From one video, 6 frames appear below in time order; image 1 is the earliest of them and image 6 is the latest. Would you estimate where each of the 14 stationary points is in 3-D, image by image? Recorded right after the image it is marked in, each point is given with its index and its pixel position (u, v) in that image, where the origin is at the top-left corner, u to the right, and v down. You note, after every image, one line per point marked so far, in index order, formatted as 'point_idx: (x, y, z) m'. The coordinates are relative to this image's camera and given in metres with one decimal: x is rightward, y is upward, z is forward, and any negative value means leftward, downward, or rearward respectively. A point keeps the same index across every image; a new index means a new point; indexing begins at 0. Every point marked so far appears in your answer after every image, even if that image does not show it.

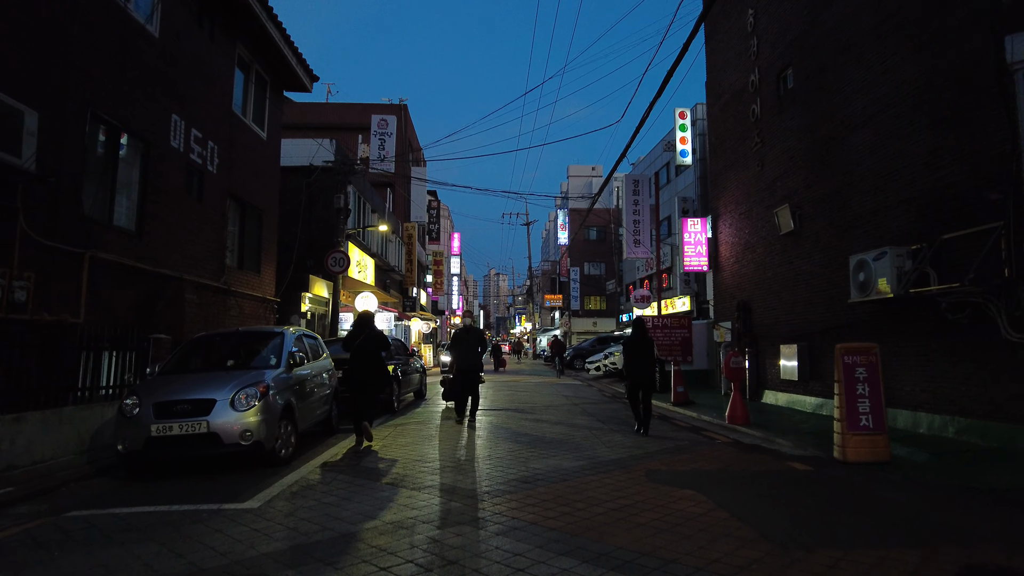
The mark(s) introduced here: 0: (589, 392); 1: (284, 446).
0: (+2.3, -3.2, +20.1) m
1: (-2.7, -1.9, +7.7) m
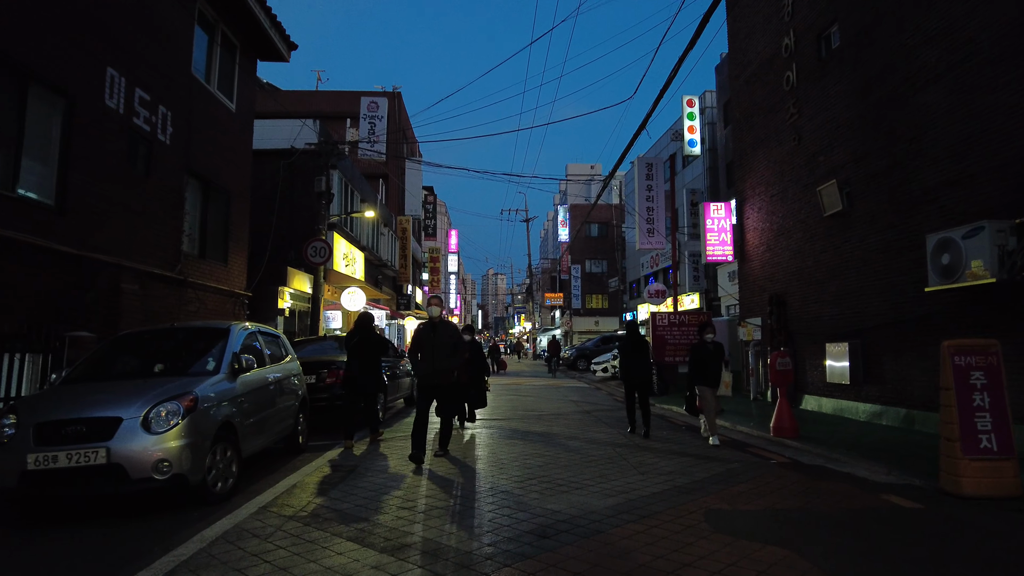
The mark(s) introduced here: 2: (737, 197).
0: (+2.3, -3.0, +18.3) m
1: (-2.6, -1.7, +5.9) m
2: (+5.7, +2.3, +16.5) m
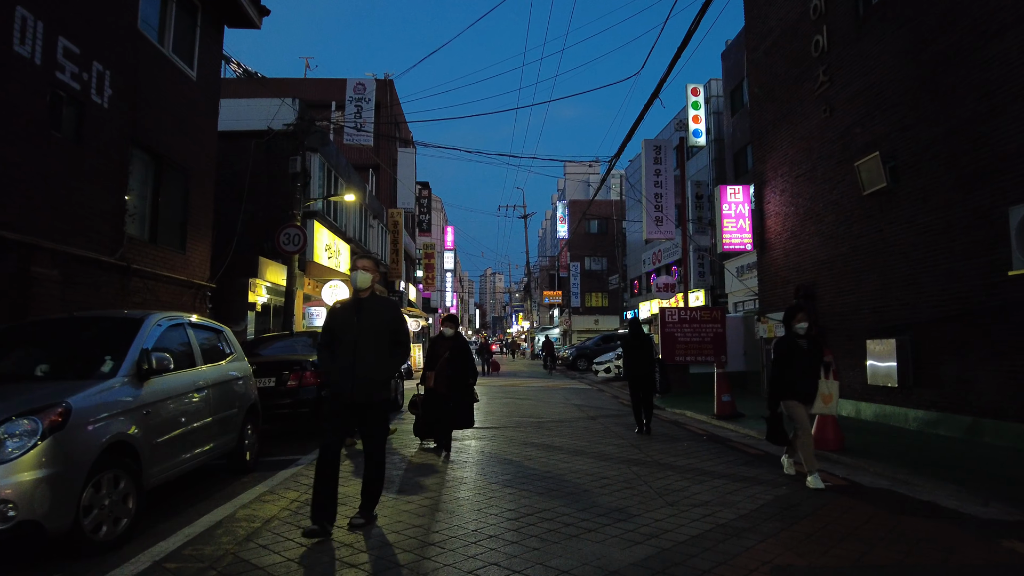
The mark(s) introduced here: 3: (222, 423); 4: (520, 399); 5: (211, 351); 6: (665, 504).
0: (+2.2, -2.8, +16.8) m
1: (-2.6, -1.5, +4.3) m
2: (+5.6, +2.4, +15.0) m
3: (-2.9, -1.3, +6.5) m
4: (+0.2, -2.7, +16.0) m
5: (-3.1, -0.6, +6.8) m
6: (+1.3, -1.8, +5.5) m
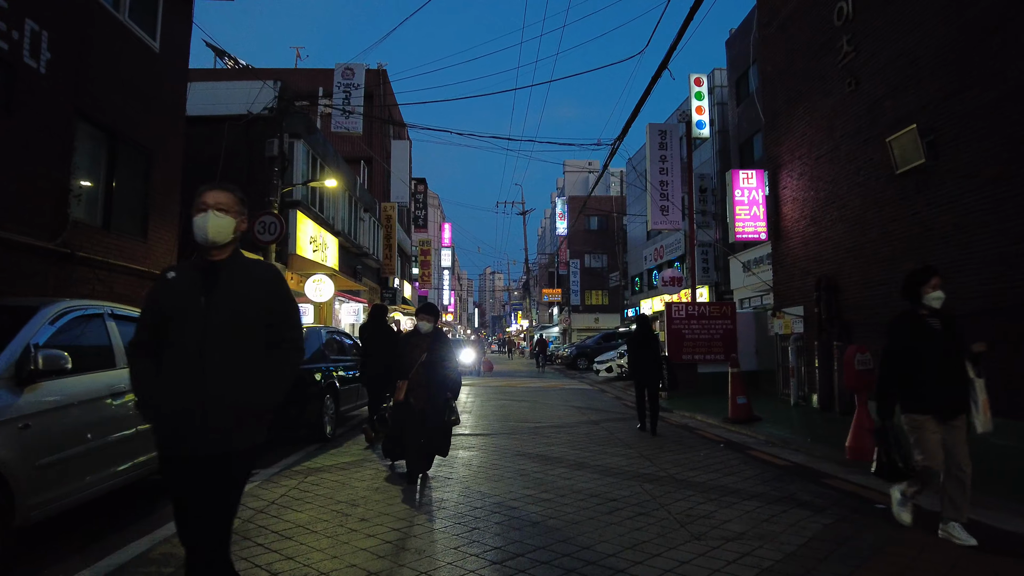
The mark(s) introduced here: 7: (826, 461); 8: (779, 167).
0: (+2.1, -2.7, +15.7) m
1: (-2.7, -1.4, +3.2) m
2: (+5.5, +2.6, +13.9) m
3: (-2.9, -1.2, +5.4) m
4: (+0.1, -2.5, +14.9) m
5: (-3.2, -0.5, +5.7) m
6: (+1.2, -1.6, +4.4) m
7: (+3.6, -2.0, +7.7) m
8: (+5.5, +2.5, +13.7) m
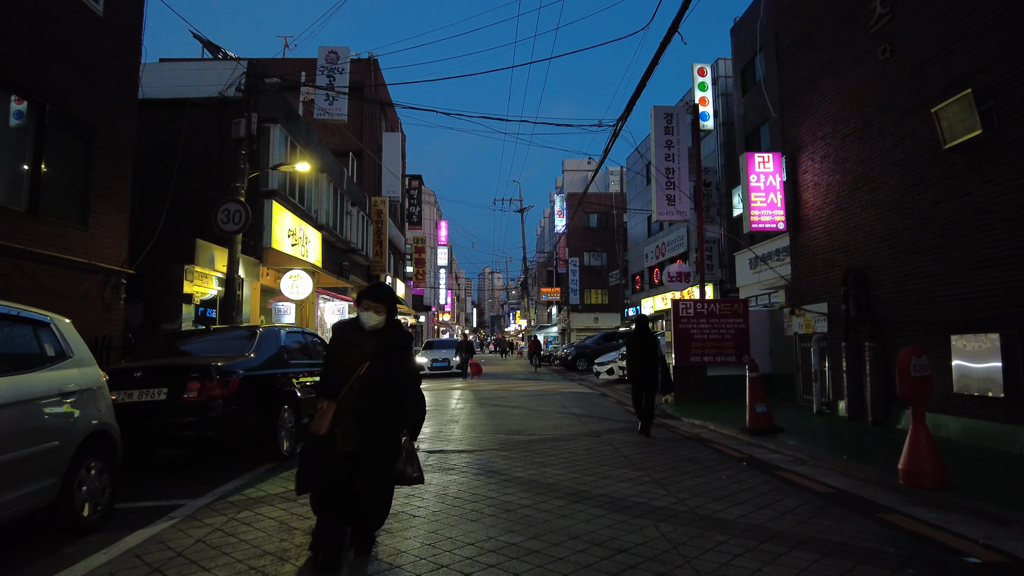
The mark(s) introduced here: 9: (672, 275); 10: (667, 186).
0: (+2.0, -2.6, +14.4) m
1: (-2.9, -1.3, +1.9) m
2: (+5.3, +2.7, +12.6) m
3: (-3.1, -1.1, +4.2) m
4: (-0.1, -2.4, +13.6) m
5: (-3.3, -0.4, +4.4) m
6: (+1.0, -1.6, +3.1) m
7: (+3.5, -1.9, +6.4) m
8: (+5.4, +2.6, +12.4) m
9: (+4.5, +0.4, +18.8) m
10: (+4.6, +3.1, +19.3) m
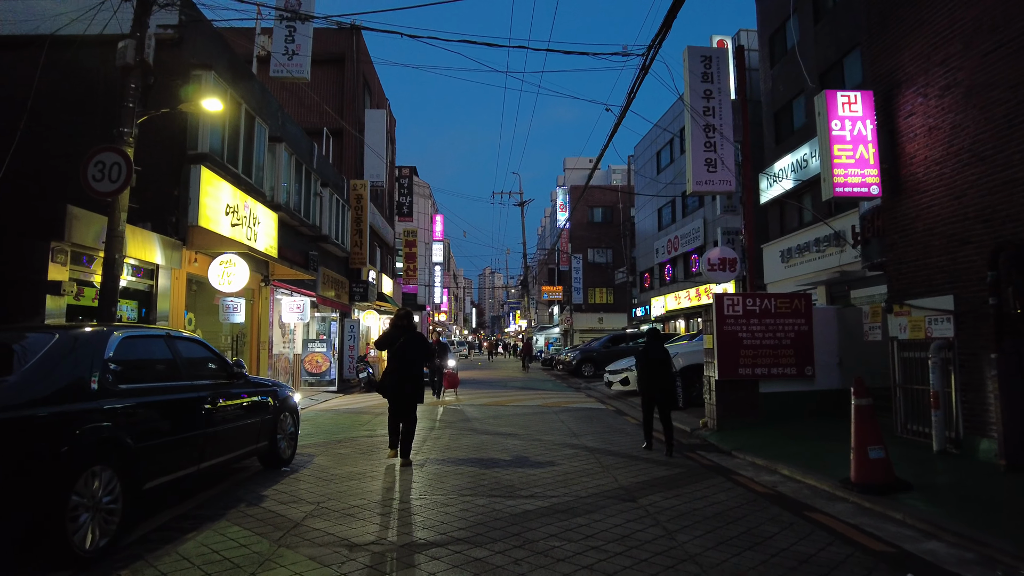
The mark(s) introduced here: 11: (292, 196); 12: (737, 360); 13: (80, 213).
0: (+1.9, -2.4, +11.0) m
1: (-3.0, -1.1, -1.5) m
2: (+5.2, +2.9, +9.2) m
3: (-3.2, -0.9, +0.7) m
4: (-0.2, -2.3, +10.2) m
5: (-3.4, -0.2, +1.0) m
6: (+0.9, -1.4, -0.3) m
7: (+3.4, -1.7, +3.0) m
8: (+5.3, +2.8, +9.0) m
9: (+4.4, +0.5, +15.3) m
10: (+4.6, +3.3, +15.9) m
11: (-5.9, +2.5, +17.9) m
12: (+3.8, -1.2, +11.1) m
13: (-5.9, +1.0, +9.1) m
